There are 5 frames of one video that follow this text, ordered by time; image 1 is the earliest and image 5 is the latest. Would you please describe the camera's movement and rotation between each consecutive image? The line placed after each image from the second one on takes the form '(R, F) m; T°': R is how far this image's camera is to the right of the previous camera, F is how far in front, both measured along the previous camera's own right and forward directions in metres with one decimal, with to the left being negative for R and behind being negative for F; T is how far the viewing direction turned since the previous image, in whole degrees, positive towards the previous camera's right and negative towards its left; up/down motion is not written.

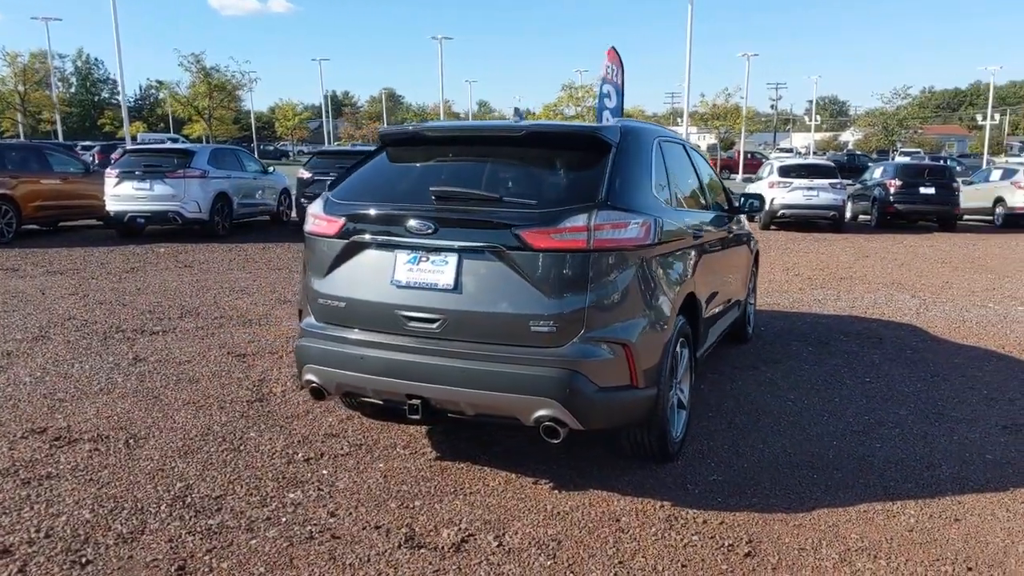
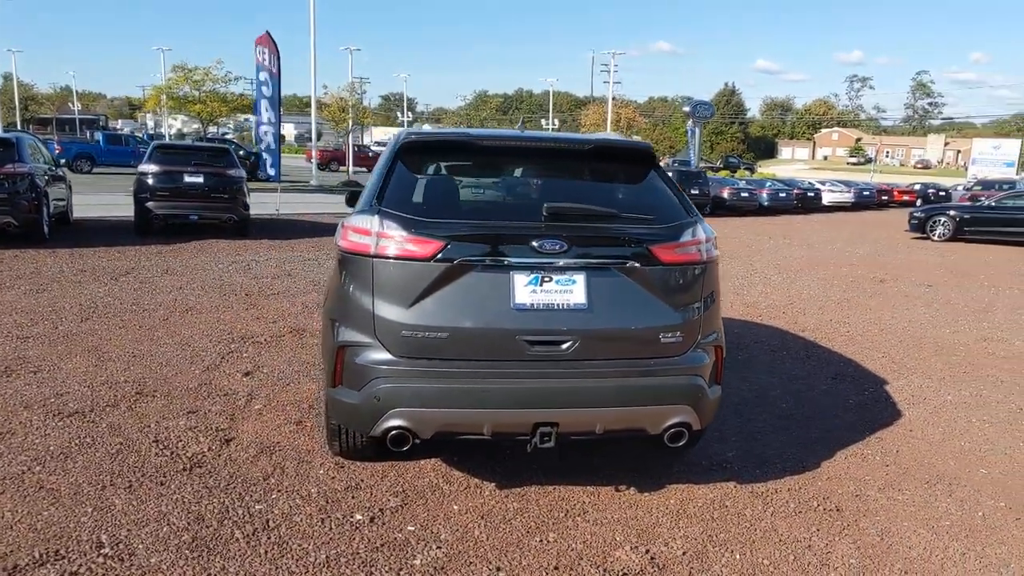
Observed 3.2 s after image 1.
(-2.3, +0.8) m; +31°
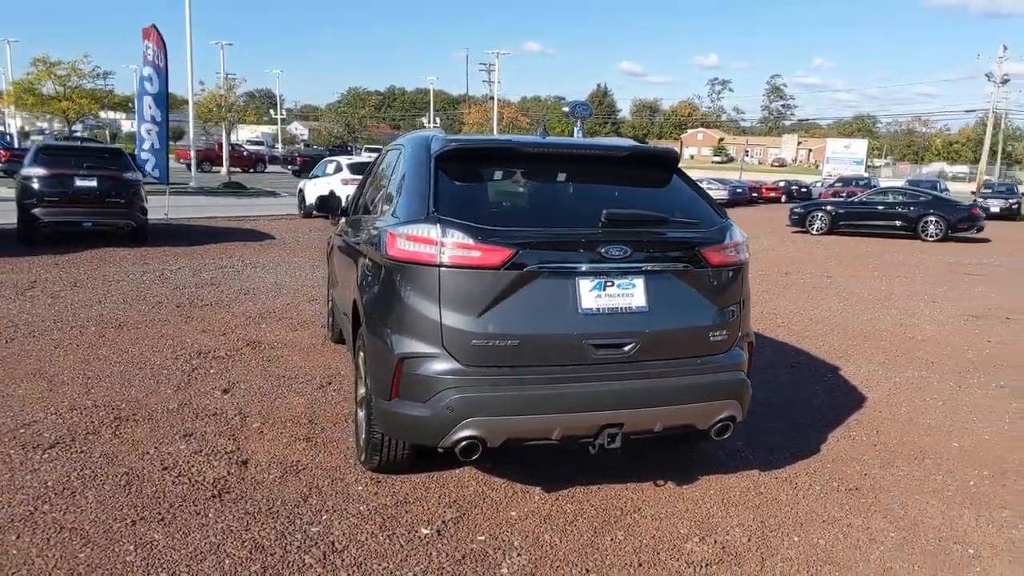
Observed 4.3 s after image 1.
(-0.9, 0.0) m; +9°
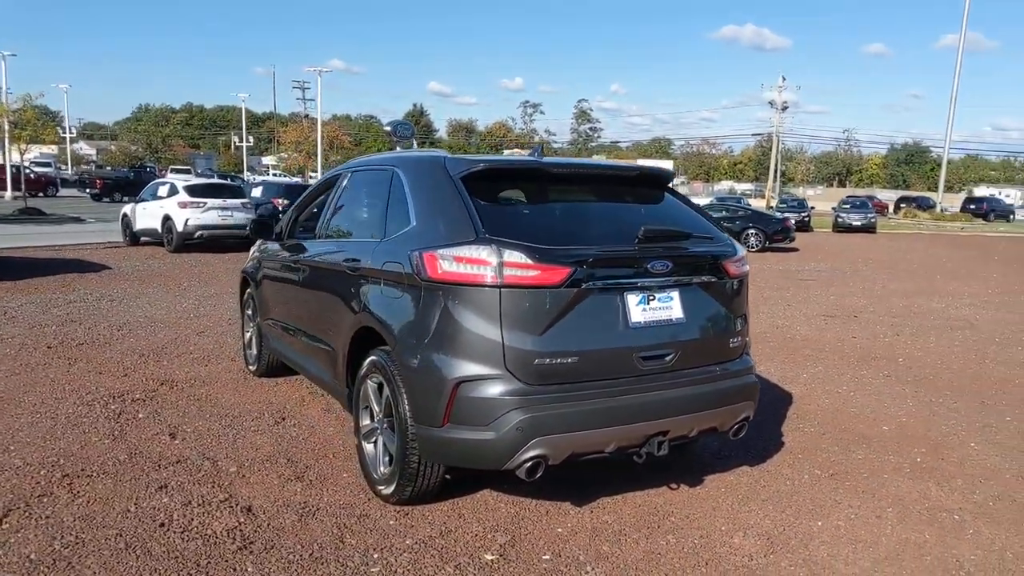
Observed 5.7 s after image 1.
(-1.1, +0.1) m; +14°
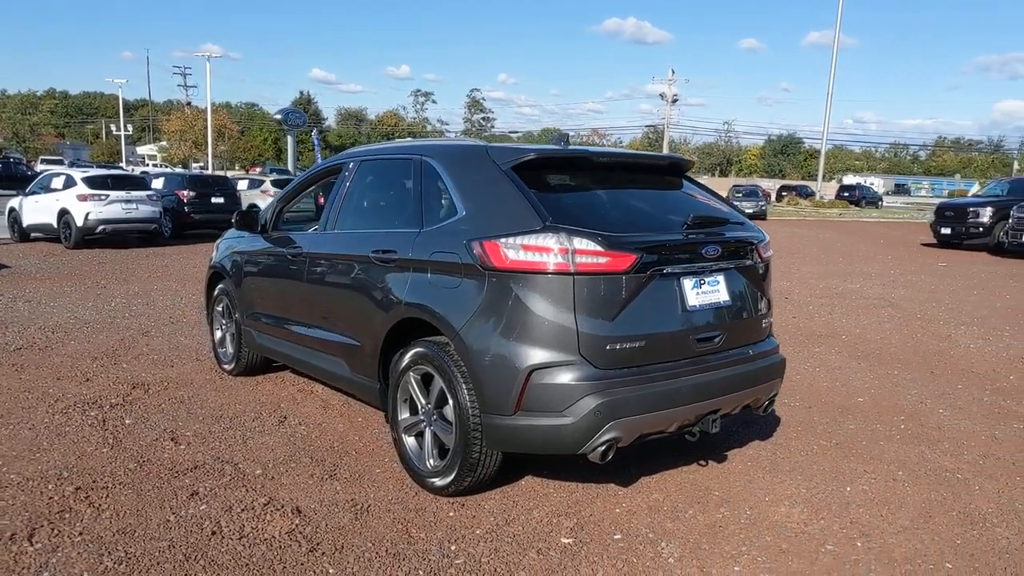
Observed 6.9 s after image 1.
(-0.8, 0.0) m; +8°
